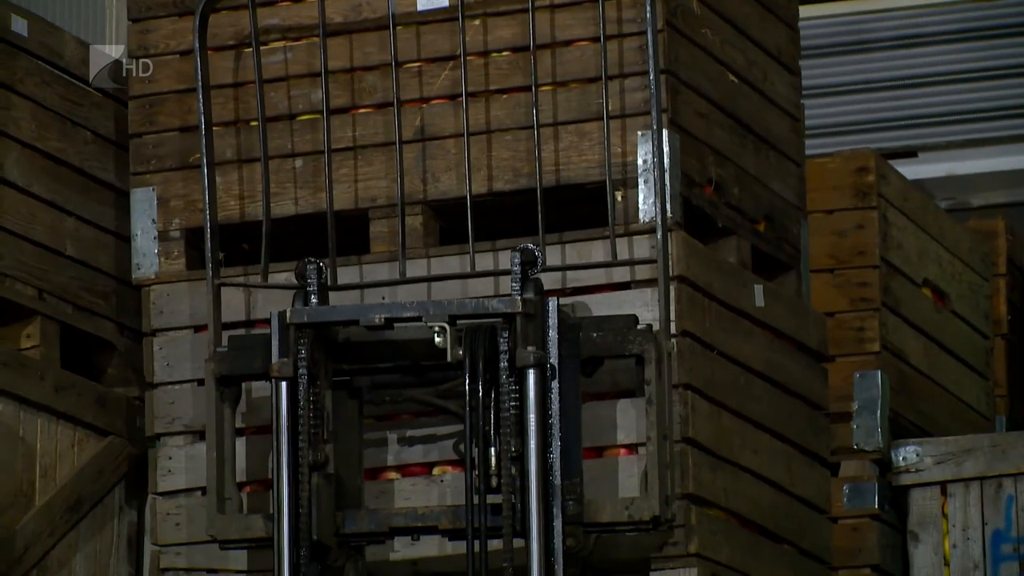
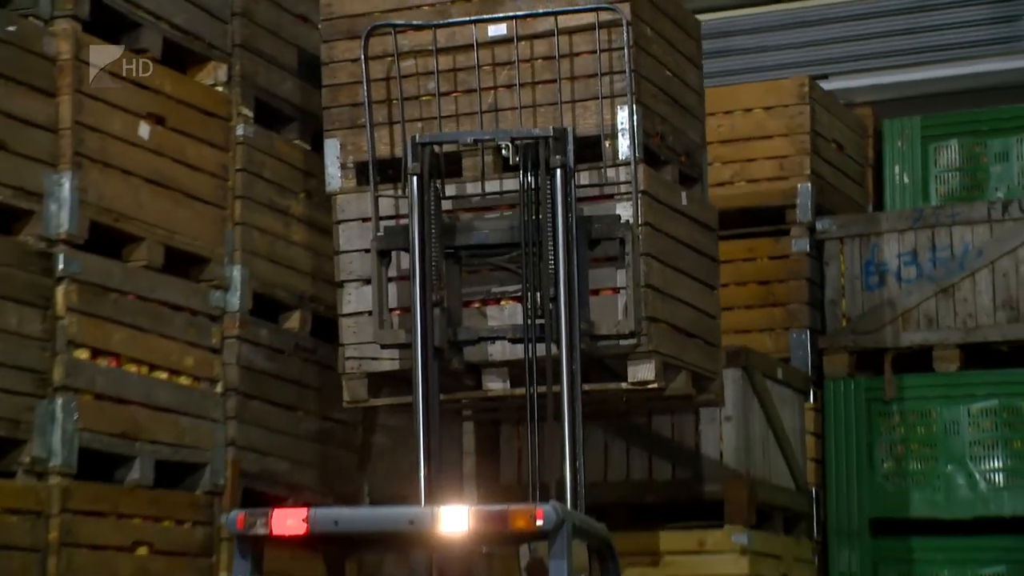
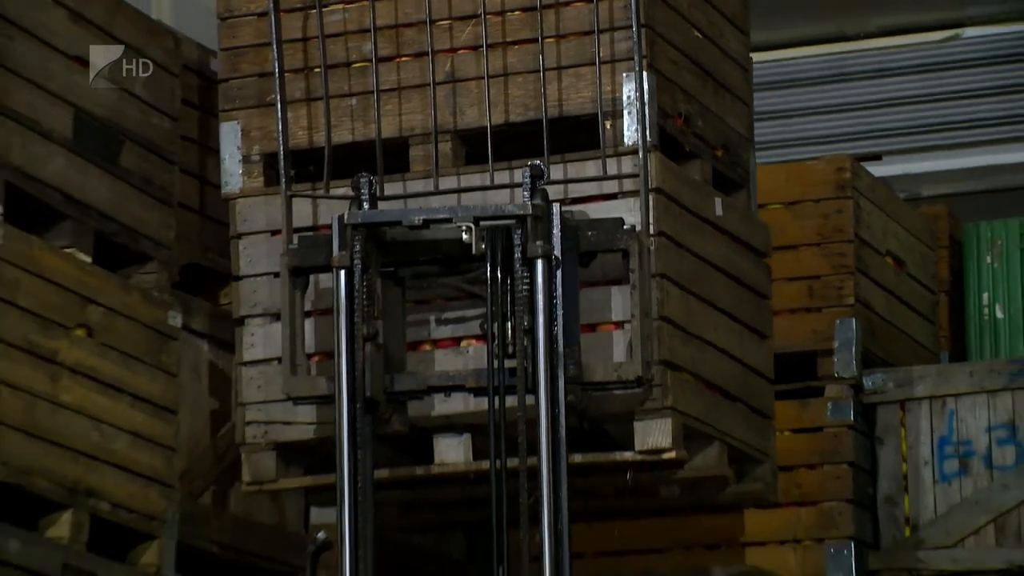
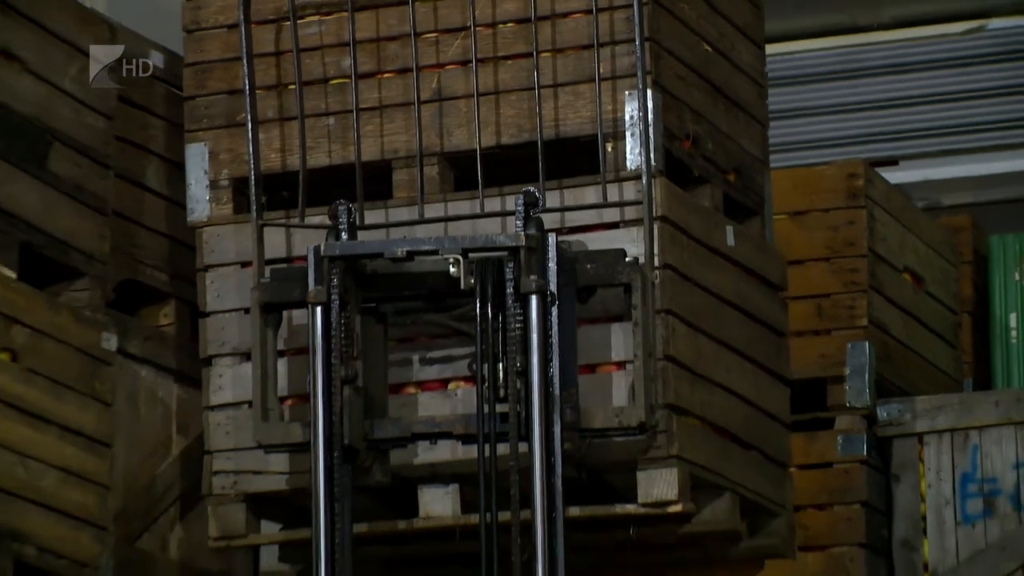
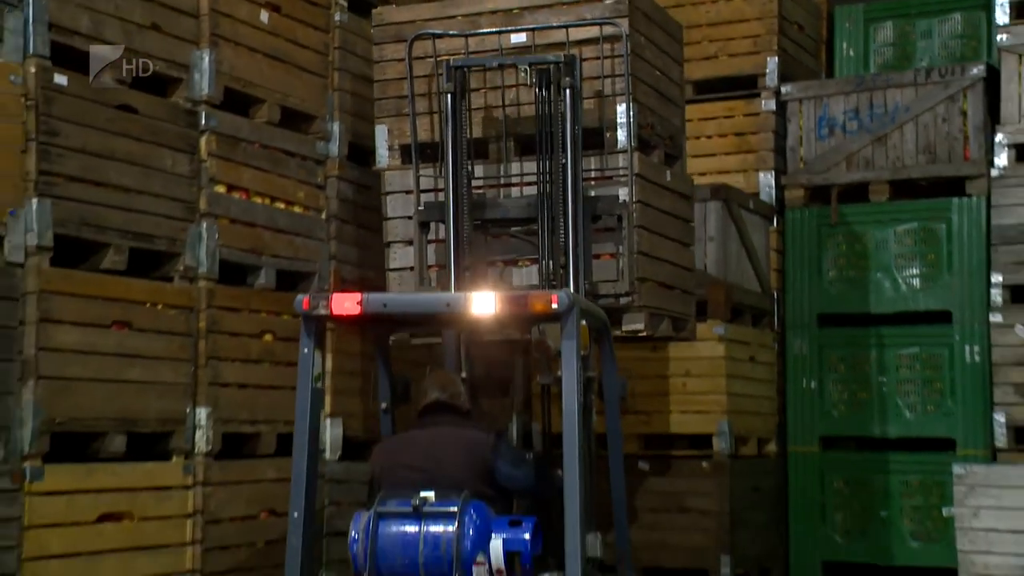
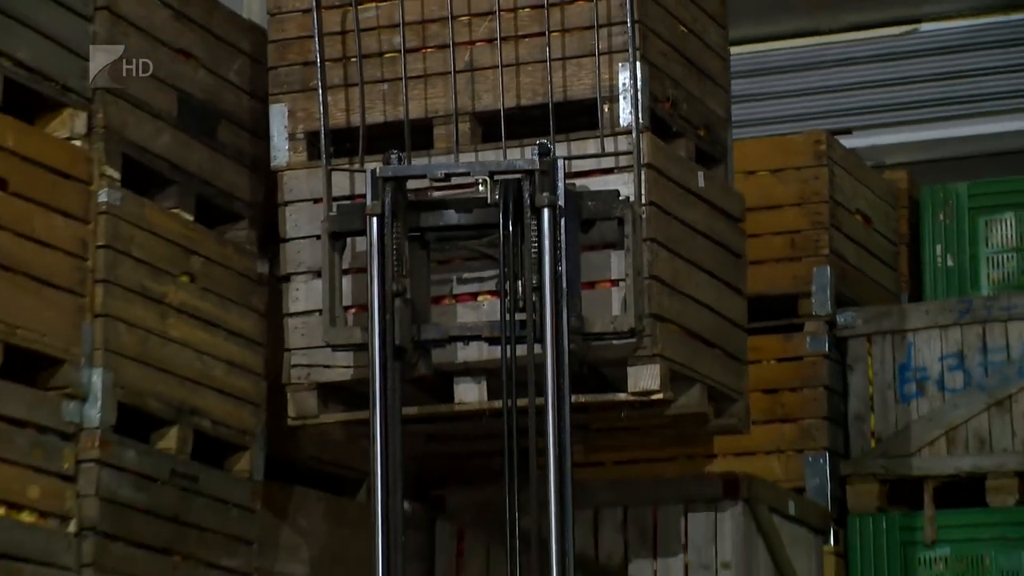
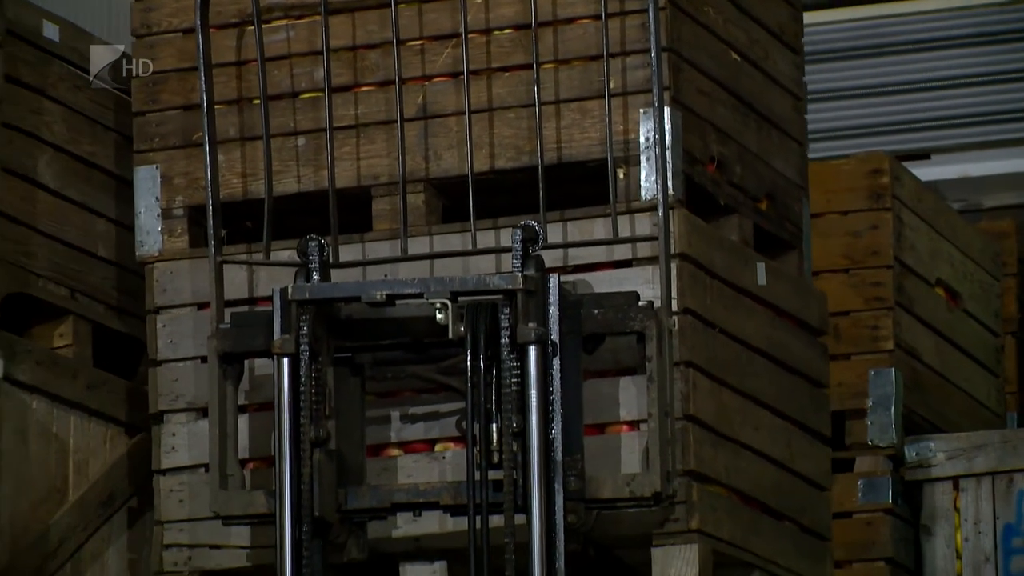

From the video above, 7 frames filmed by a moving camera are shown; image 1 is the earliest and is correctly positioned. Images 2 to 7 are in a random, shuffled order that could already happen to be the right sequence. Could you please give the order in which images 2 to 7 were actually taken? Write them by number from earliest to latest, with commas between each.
7, 4, 3, 6, 2, 5
